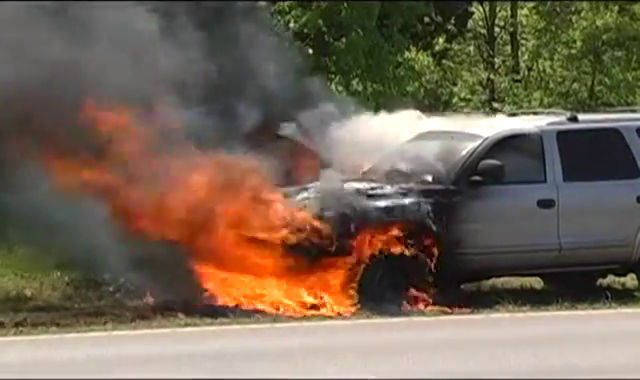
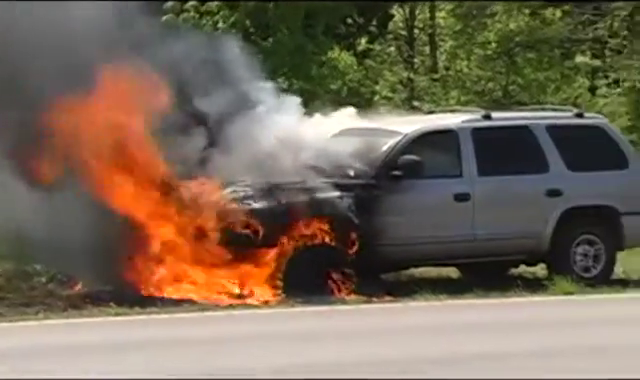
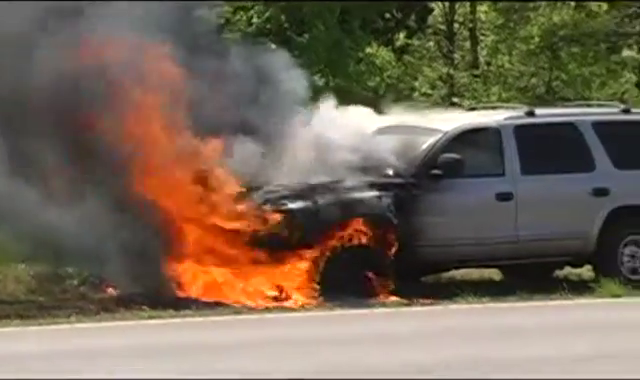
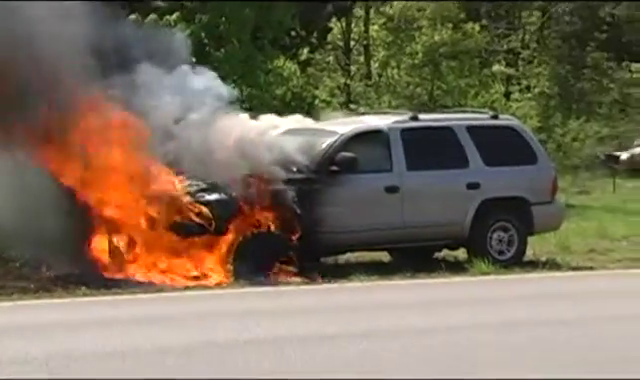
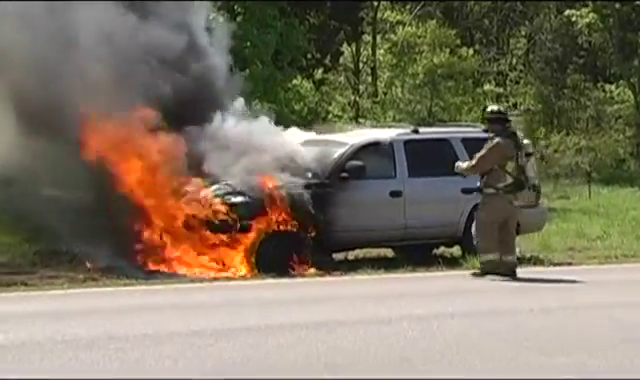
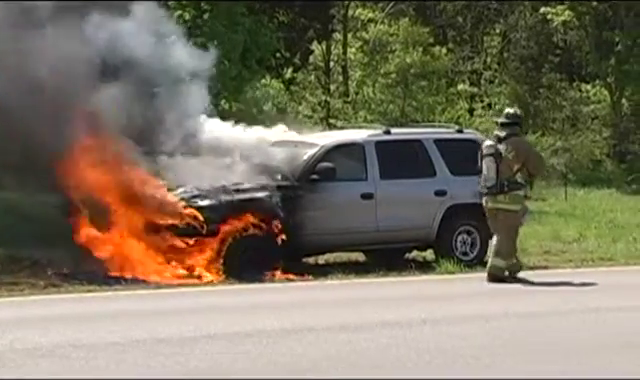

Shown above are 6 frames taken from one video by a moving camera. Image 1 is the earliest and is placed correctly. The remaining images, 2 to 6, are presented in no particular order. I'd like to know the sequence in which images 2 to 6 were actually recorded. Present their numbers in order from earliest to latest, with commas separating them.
3, 2, 4, 5, 6
